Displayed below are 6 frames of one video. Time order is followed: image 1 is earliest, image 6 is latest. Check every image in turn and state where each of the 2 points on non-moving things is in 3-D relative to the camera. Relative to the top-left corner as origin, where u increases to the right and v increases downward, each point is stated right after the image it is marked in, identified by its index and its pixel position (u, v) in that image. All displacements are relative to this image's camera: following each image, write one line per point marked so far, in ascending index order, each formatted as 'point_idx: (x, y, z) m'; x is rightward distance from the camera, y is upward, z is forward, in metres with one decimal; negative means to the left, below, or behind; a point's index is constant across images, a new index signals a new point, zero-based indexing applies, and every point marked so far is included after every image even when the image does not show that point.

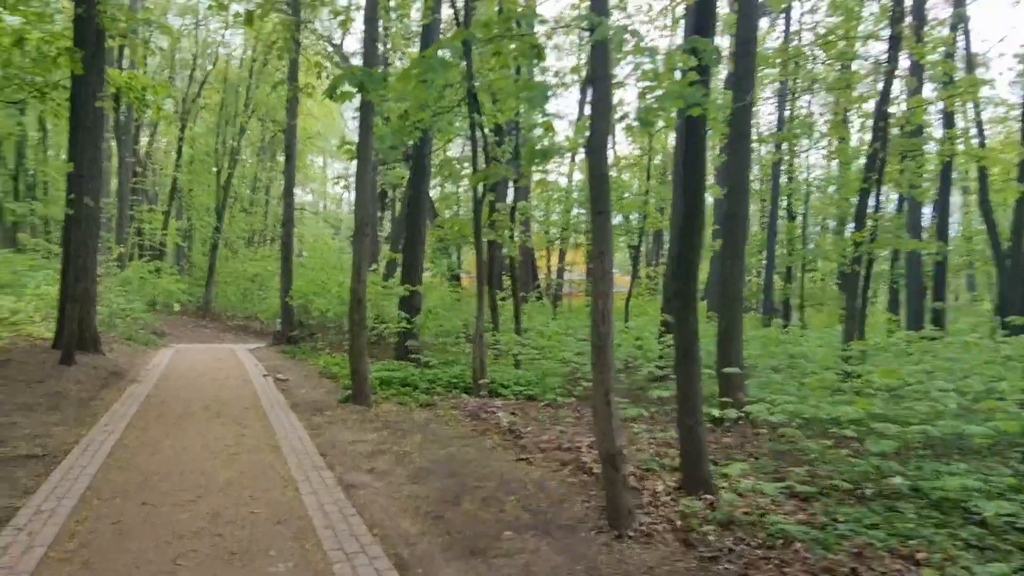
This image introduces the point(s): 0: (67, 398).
0: (-5.9, -1.4, +9.7) m
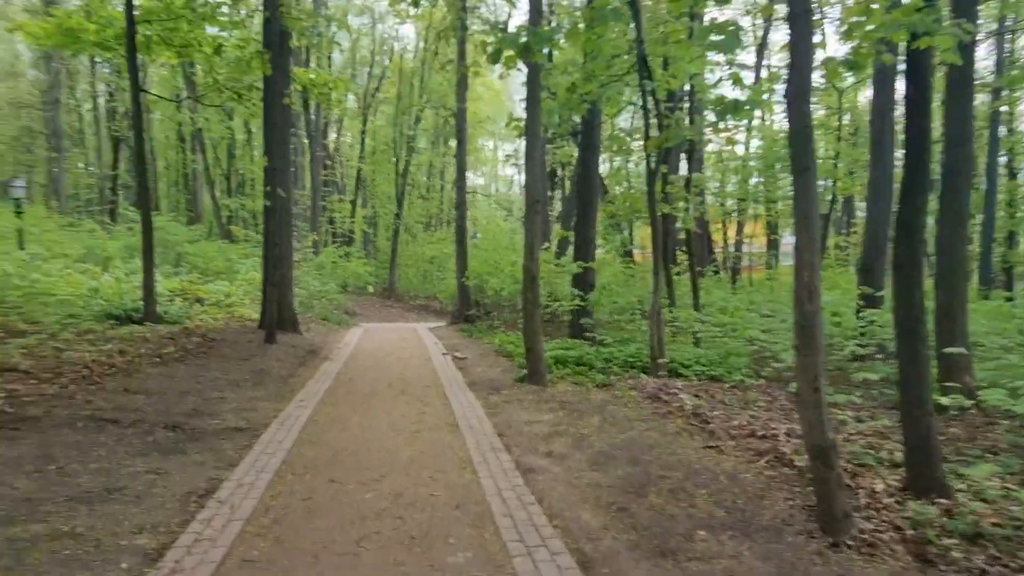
0: (-3.5, -1.2, +10.4) m
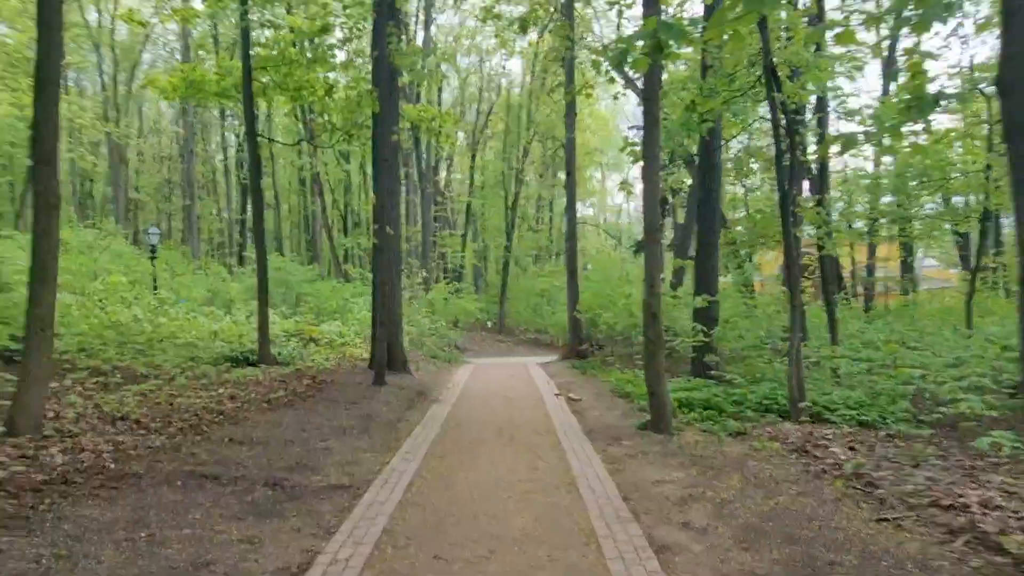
0: (-1.9, -1.8, +10.0) m
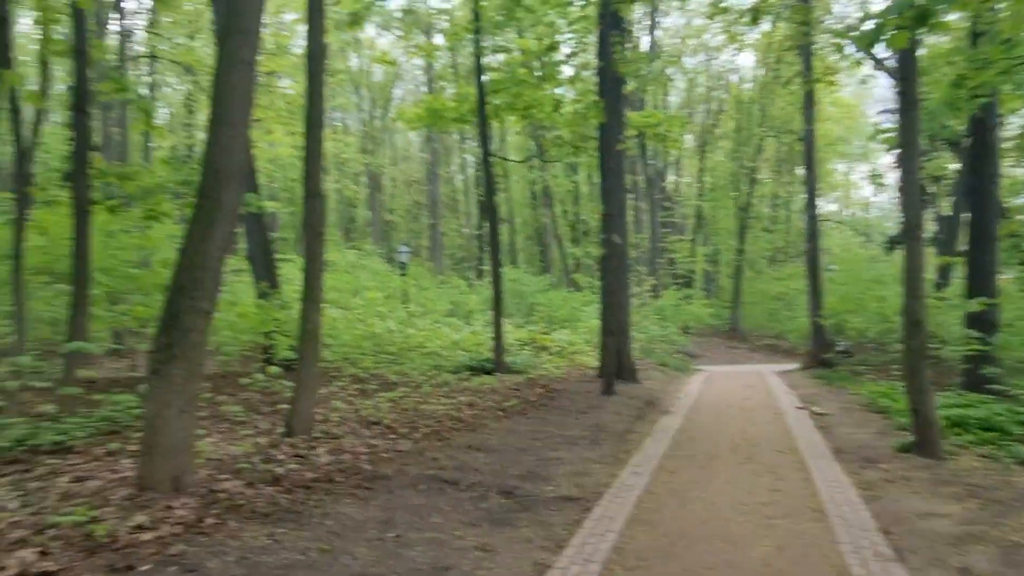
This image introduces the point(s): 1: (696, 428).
0: (+1.3, -1.9, +10.0) m
1: (+2.7, -2.0, +10.5) m
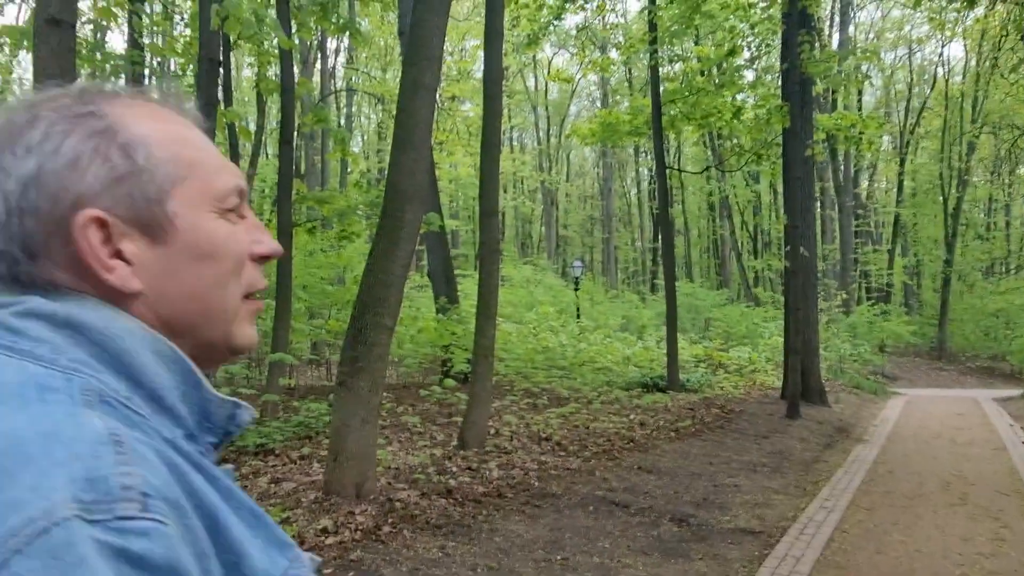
0: (+3.5, -2.1, +9.2) m
1: (+5.0, -2.2, +9.5) m
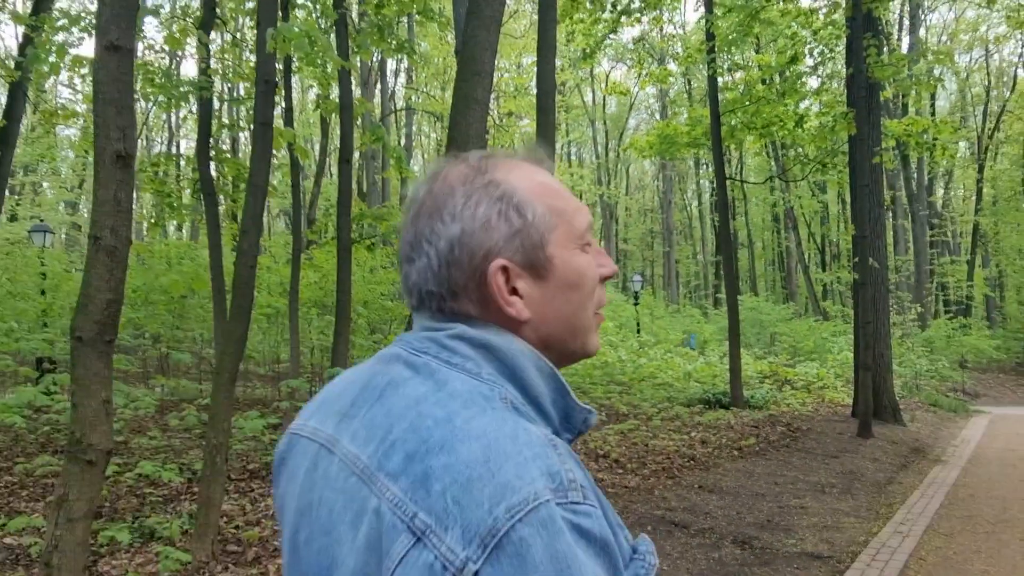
0: (+4.2, -2.3, +8.8) m
1: (+5.7, -2.4, +8.9) m
